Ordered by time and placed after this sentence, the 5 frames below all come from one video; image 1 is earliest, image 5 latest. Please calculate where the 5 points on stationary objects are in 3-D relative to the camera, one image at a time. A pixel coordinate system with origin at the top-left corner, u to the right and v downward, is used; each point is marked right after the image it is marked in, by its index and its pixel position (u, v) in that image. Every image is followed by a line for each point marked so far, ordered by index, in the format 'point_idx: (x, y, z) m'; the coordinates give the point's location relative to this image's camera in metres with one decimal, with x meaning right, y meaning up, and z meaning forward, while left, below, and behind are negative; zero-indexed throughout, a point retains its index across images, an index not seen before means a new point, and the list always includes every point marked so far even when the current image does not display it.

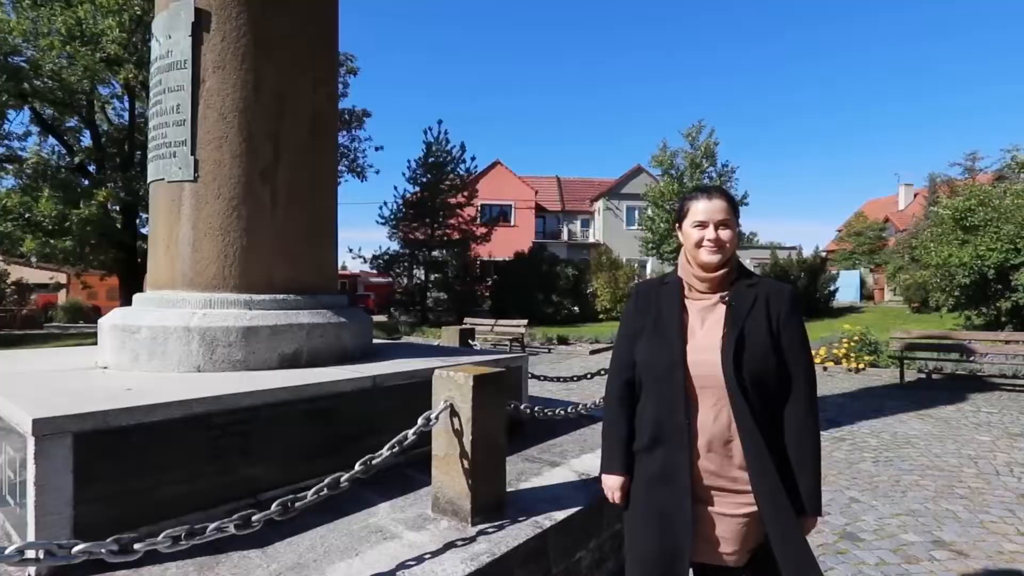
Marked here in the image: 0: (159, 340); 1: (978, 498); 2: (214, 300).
0: (-2.1, -0.3, +3.7) m
1: (+3.4, -1.5, +4.6) m
2: (-1.8, -0.1, +3.8) m
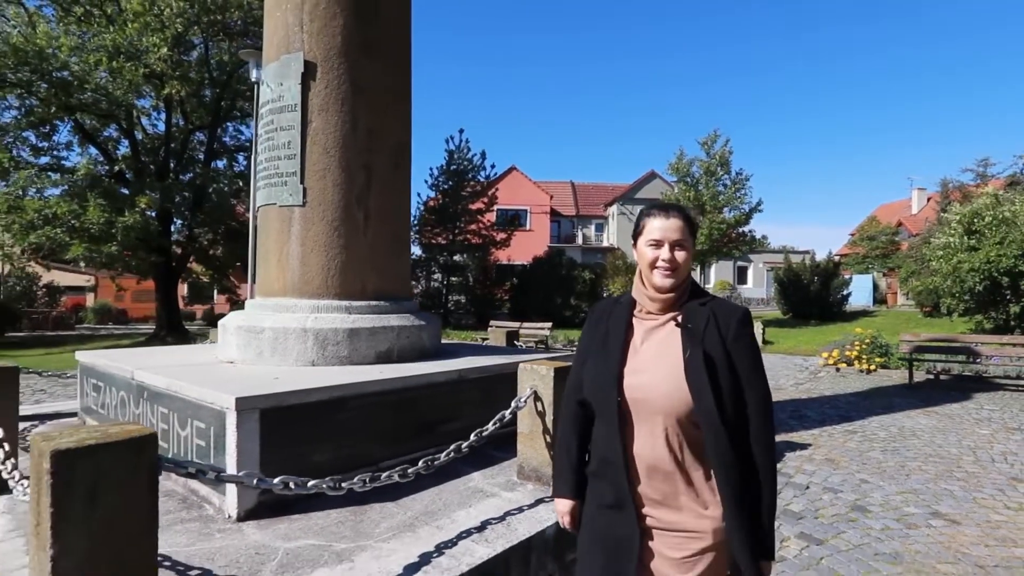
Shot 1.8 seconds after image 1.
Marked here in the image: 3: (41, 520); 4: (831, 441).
0: (-1.6, -0.4, +4.4) m
1: (+3.9, -1.6, +5.2) m
2: (-1.4, -0.1, +4.6) m
3: (-1.3, -0.6, +1.7) m
4: (+3.3, -1.6, +6.5) m
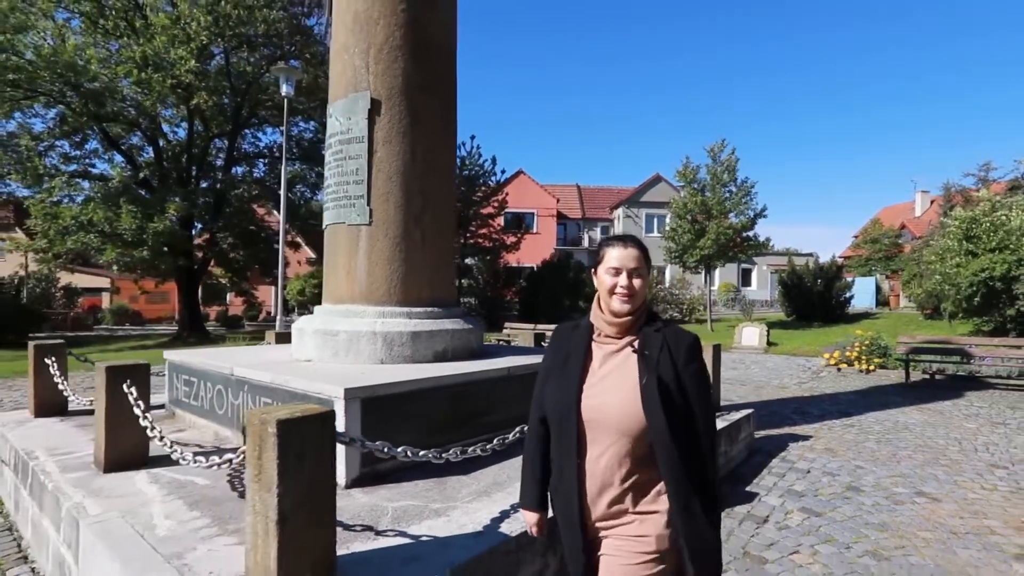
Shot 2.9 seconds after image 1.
0: (-1.3, -0.4, +5.1) m
1: (+4.2, -1.7, +5.9) m
2: (-1.1, -0.2, +5.3) m
3: (-0.9, -0.7, +2.4) m
4: (+3.7, -1.7, +7.2) m
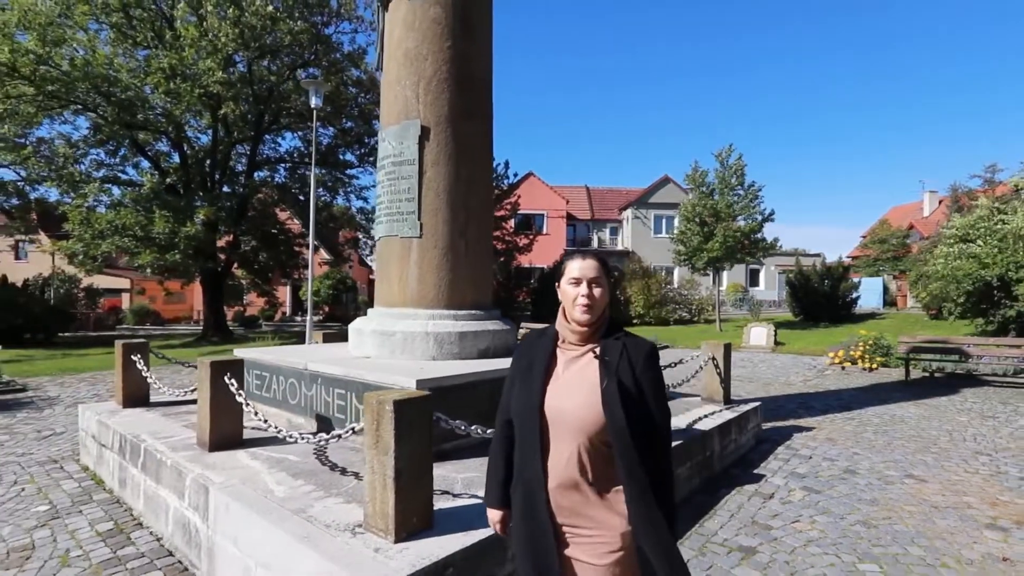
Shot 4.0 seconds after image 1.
0: (-1.0, -0.5, +5.8) m
1: (+4.5, -1.7, +6.5) m
2: (-0.7, -0.3, +6.0) m
3: (-0.6, -0.7, +3.1) m
4: (+4.0, -1.7, +7.8) m
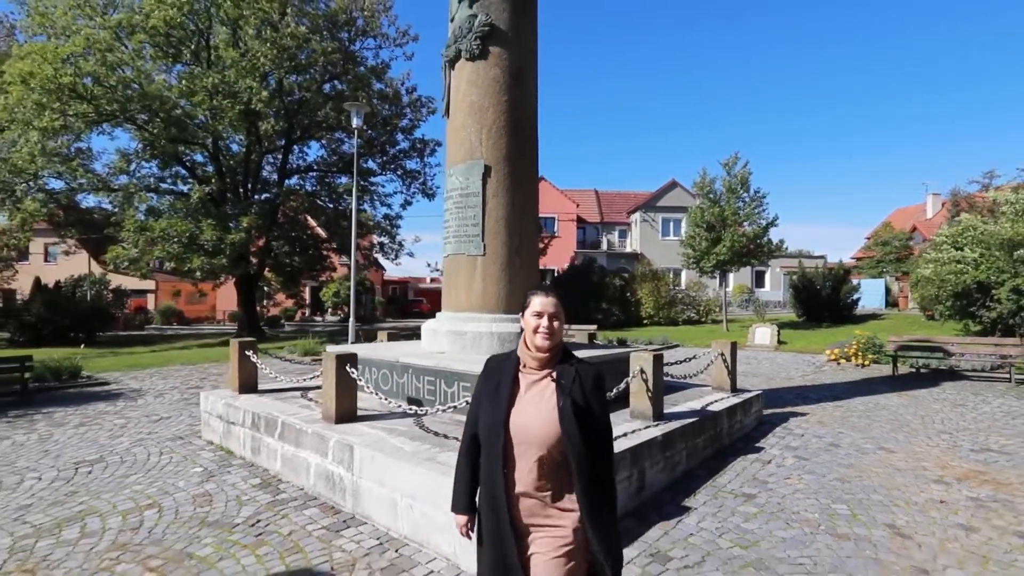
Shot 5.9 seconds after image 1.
0: (-0.4, -0.6, +7.2) m
1: (+5.1, -1.8, +7.9) m
2: (-0.2, -0.4, +7.4) m
3: (-0.1, -0.8, +4.5) m
4: (+4.6, -1.8, +9.2) m
